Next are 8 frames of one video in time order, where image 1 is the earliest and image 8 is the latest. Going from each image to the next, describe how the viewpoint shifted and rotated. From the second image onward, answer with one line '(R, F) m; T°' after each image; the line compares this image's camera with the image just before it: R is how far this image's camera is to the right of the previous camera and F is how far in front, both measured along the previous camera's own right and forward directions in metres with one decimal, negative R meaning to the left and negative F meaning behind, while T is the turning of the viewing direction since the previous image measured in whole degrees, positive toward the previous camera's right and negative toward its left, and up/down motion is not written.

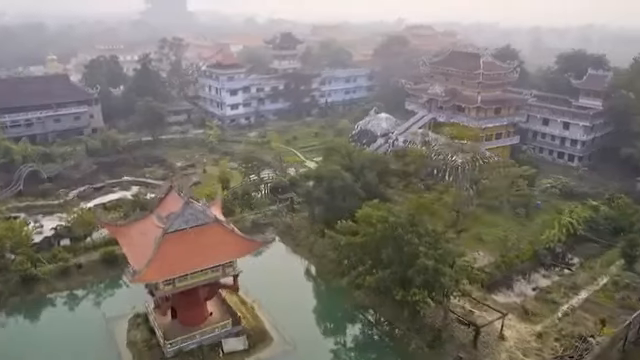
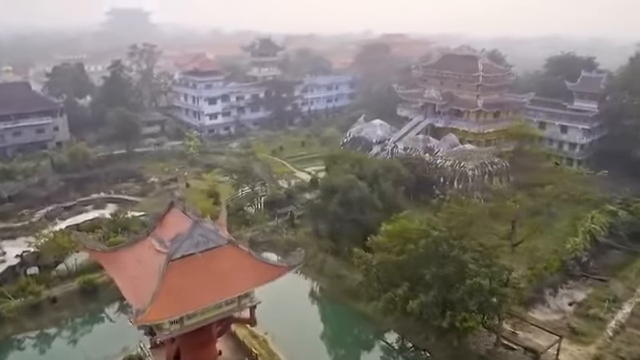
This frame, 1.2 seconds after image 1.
(-2.1, +2.7) m; +4°
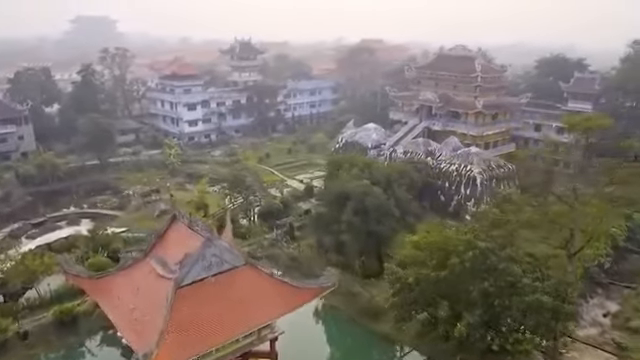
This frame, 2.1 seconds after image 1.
(-1.6, +2.3) m; +4°
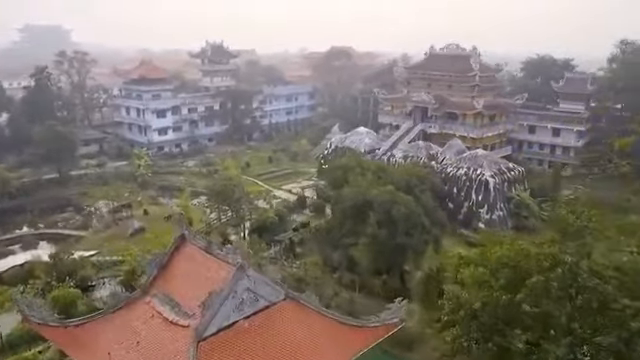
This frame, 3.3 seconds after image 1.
(-1.9, +3.0) m; +5°
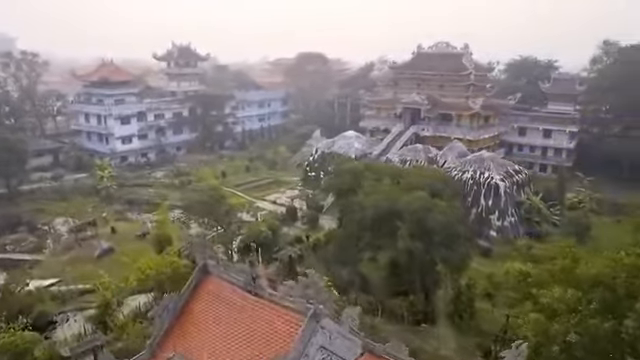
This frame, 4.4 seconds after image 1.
(-1.6, +2.8) m; +5°
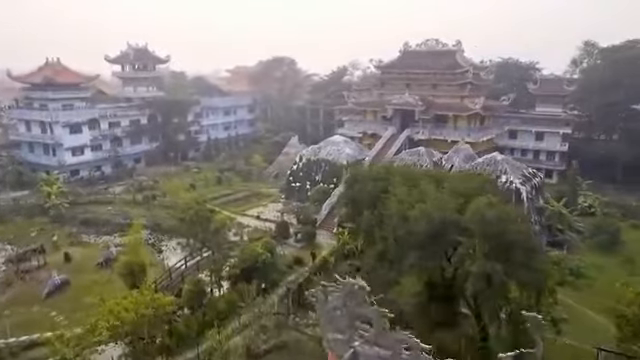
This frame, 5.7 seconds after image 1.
(-1.9, +3.4) m; +6°
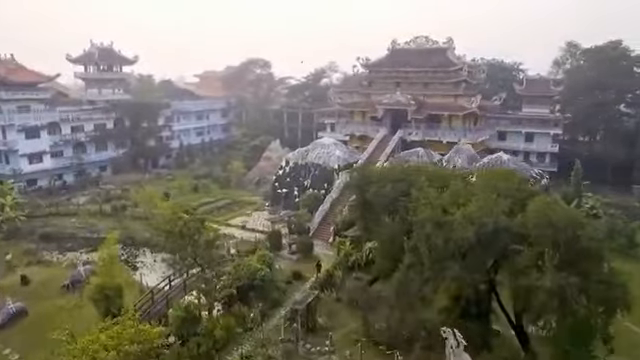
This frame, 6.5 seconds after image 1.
(-1.2, +2.1) m; +4°
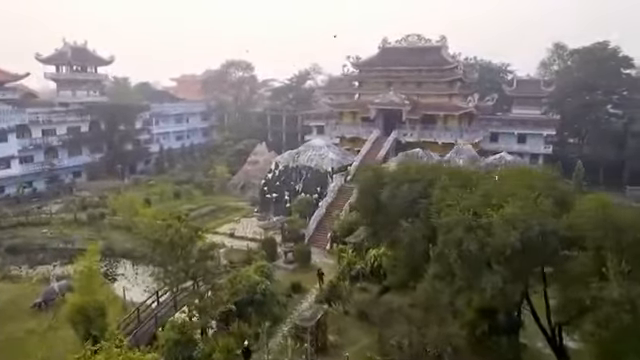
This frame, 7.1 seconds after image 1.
(-0.8, +1.3) m; +3°
